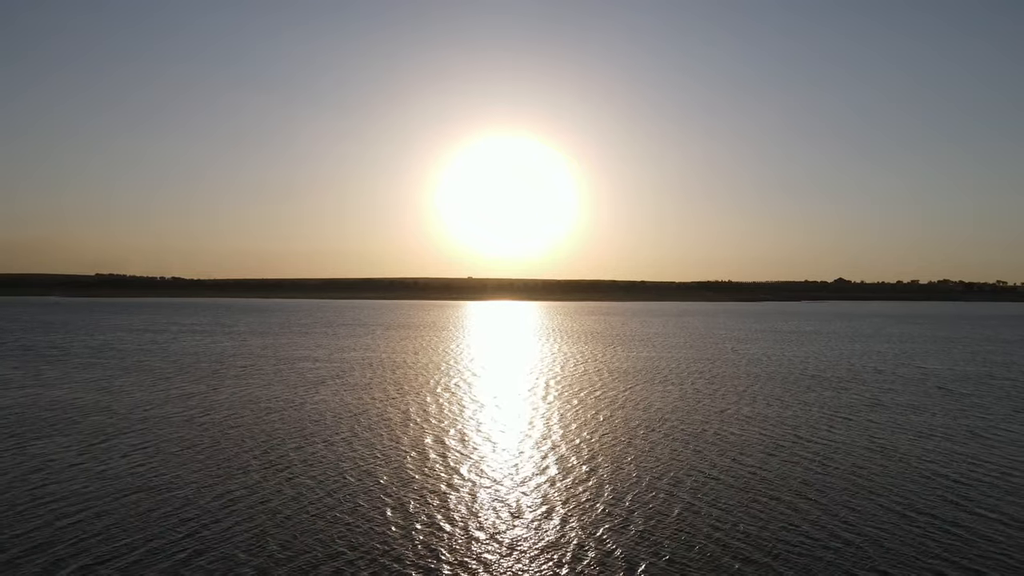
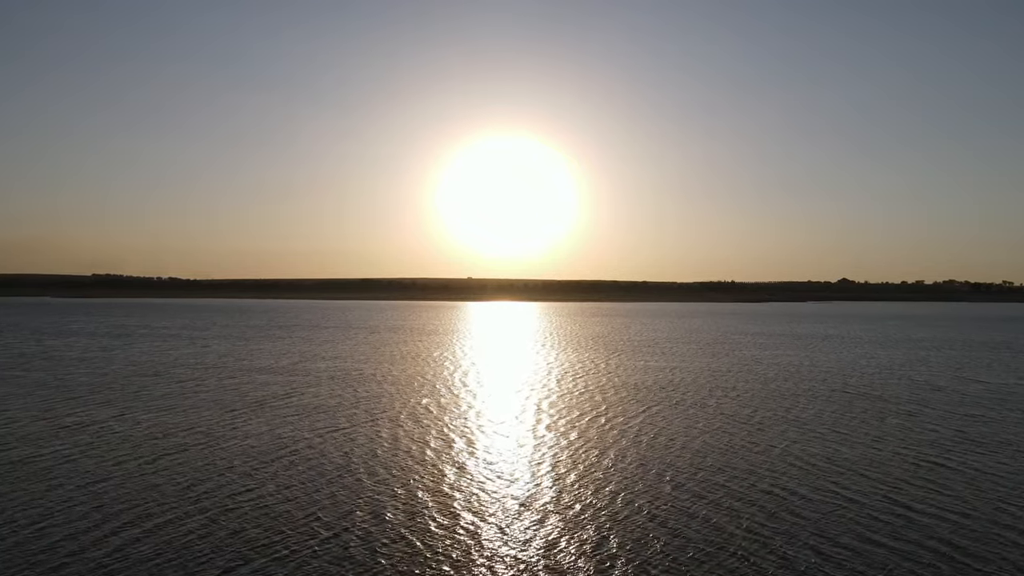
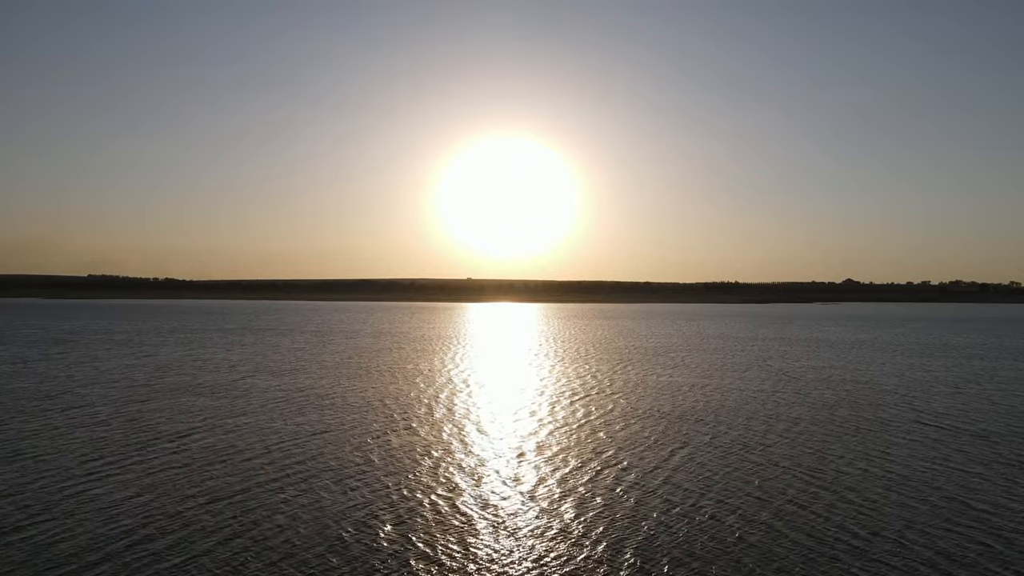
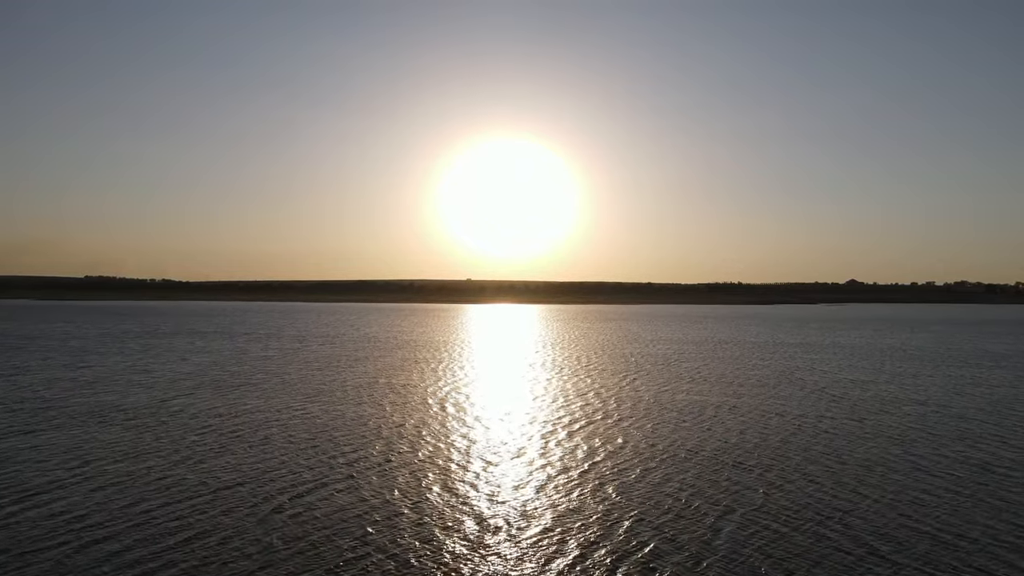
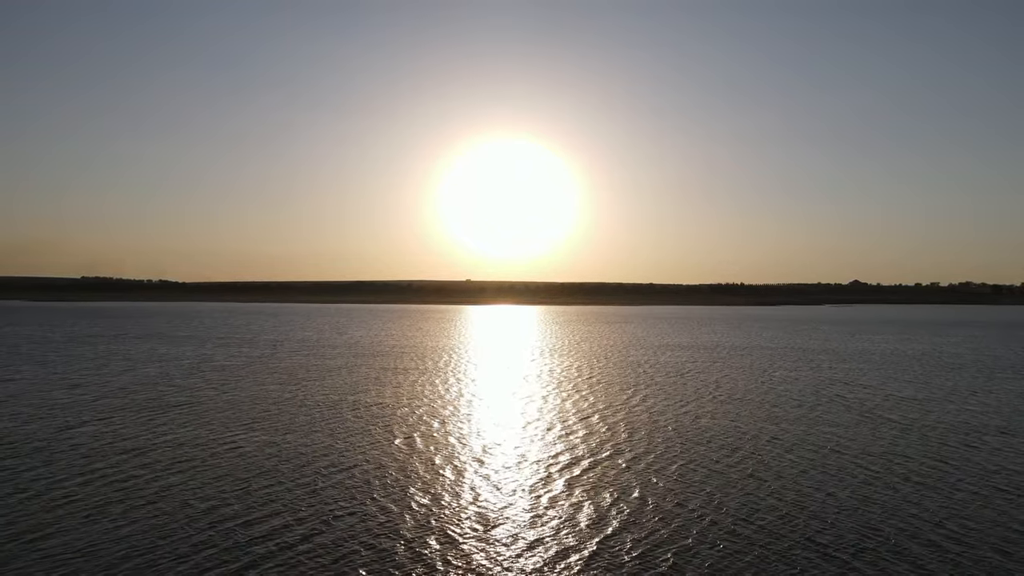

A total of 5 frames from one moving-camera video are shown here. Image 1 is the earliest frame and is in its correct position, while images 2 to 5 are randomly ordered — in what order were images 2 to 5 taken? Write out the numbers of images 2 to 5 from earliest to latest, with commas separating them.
2, 3, 4, 5
